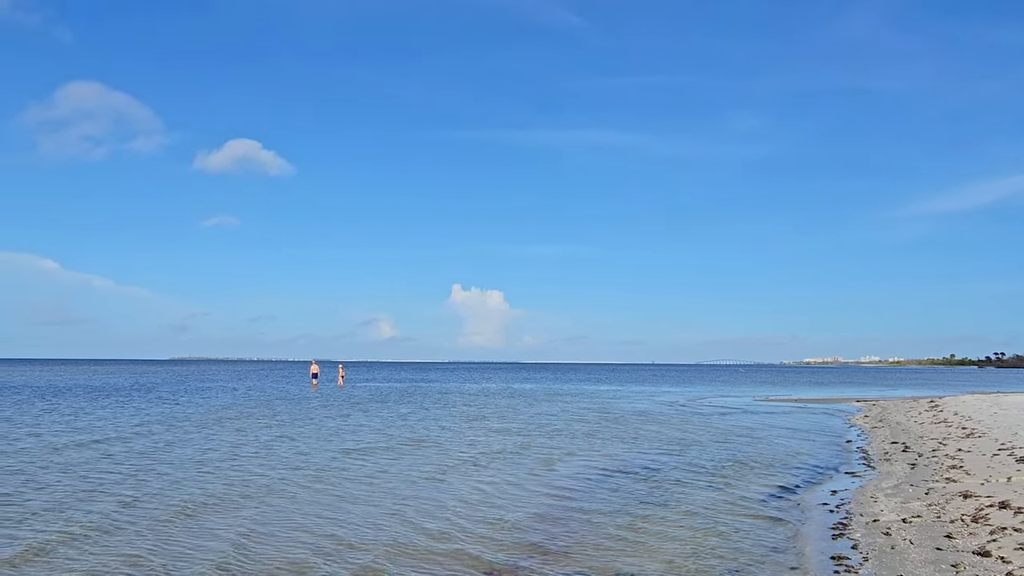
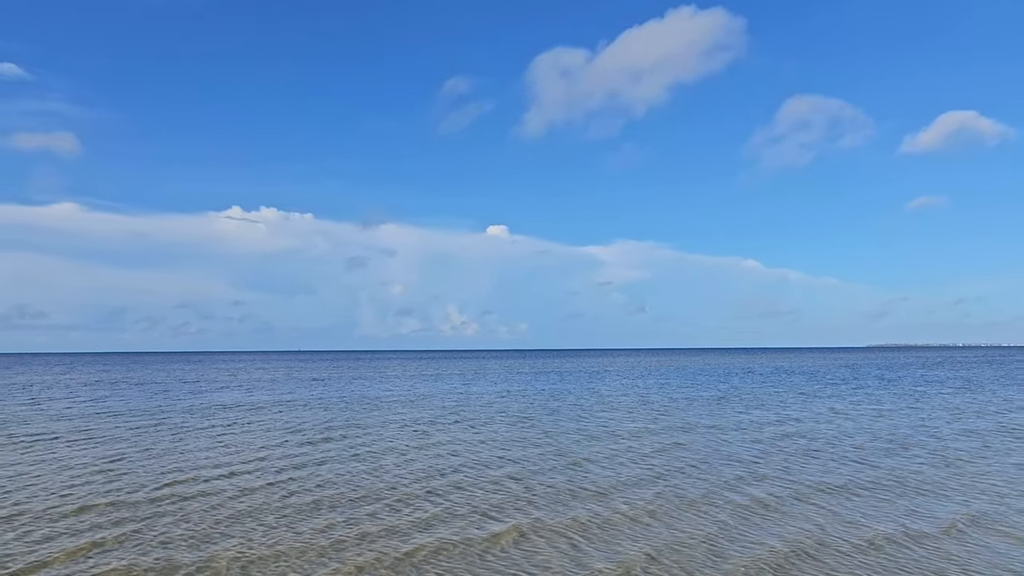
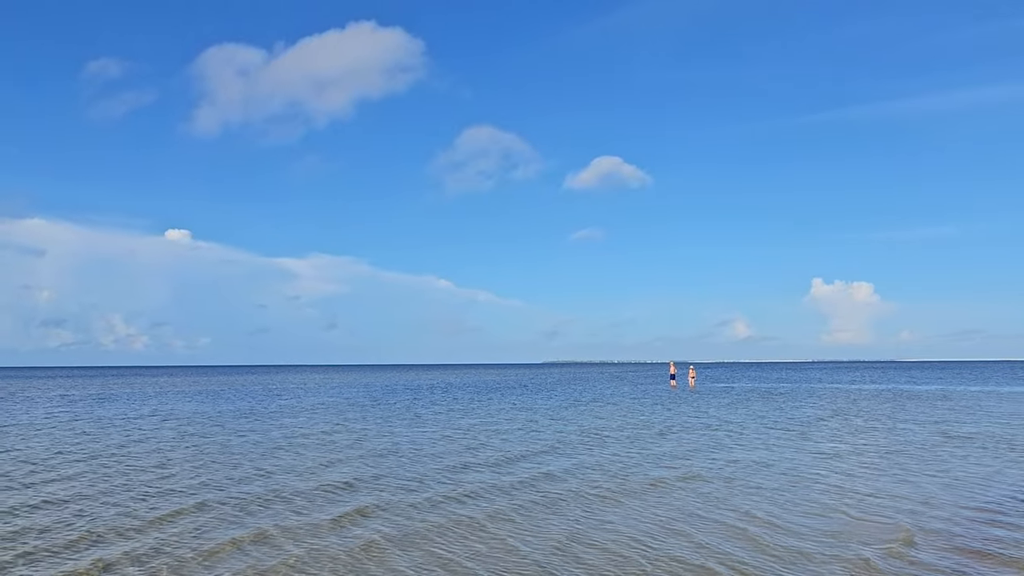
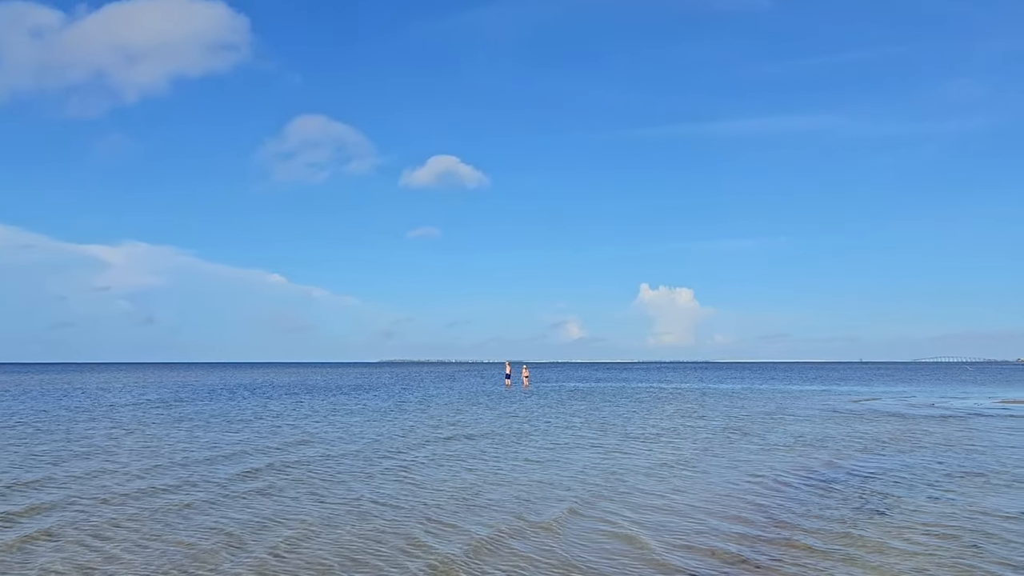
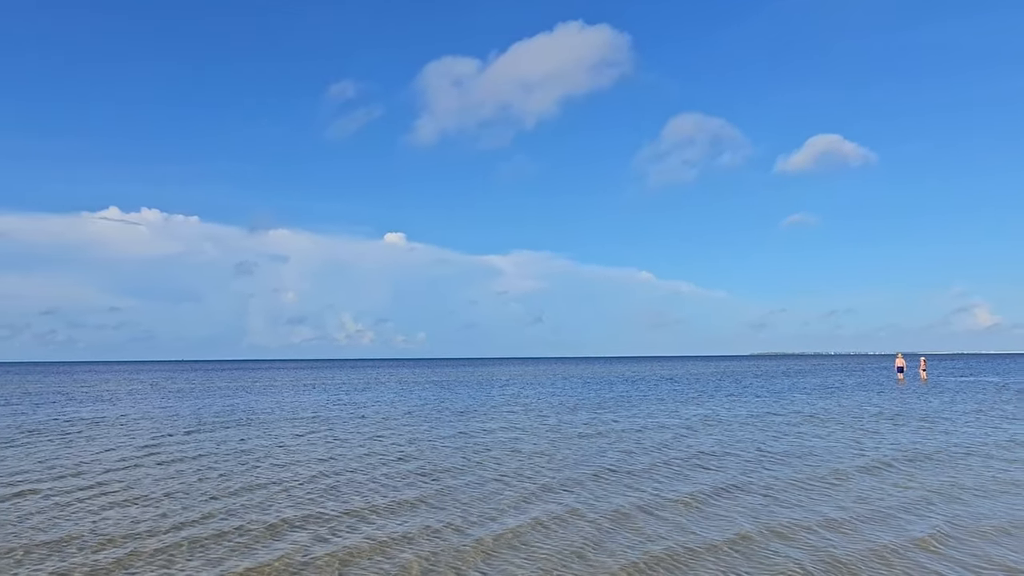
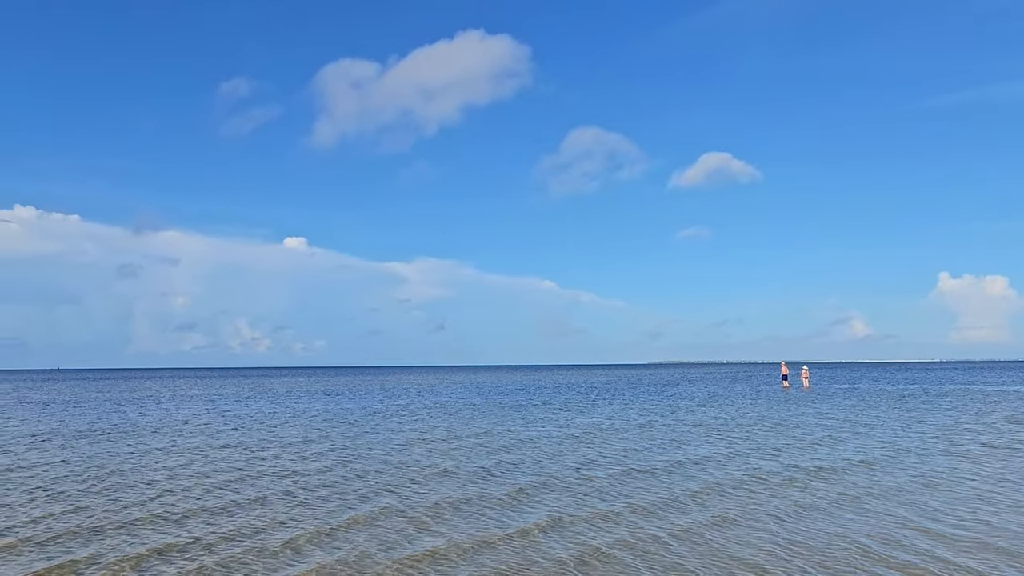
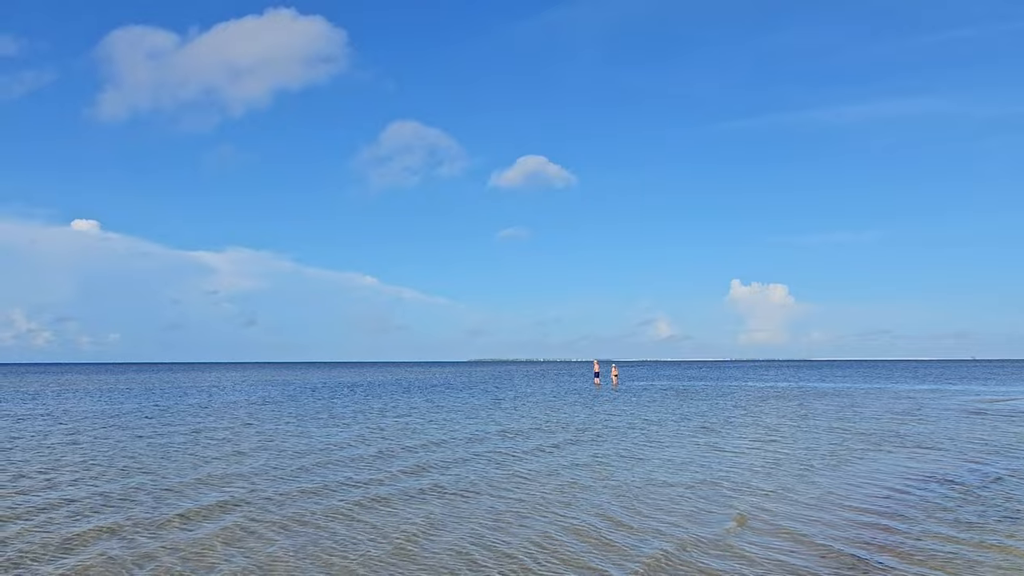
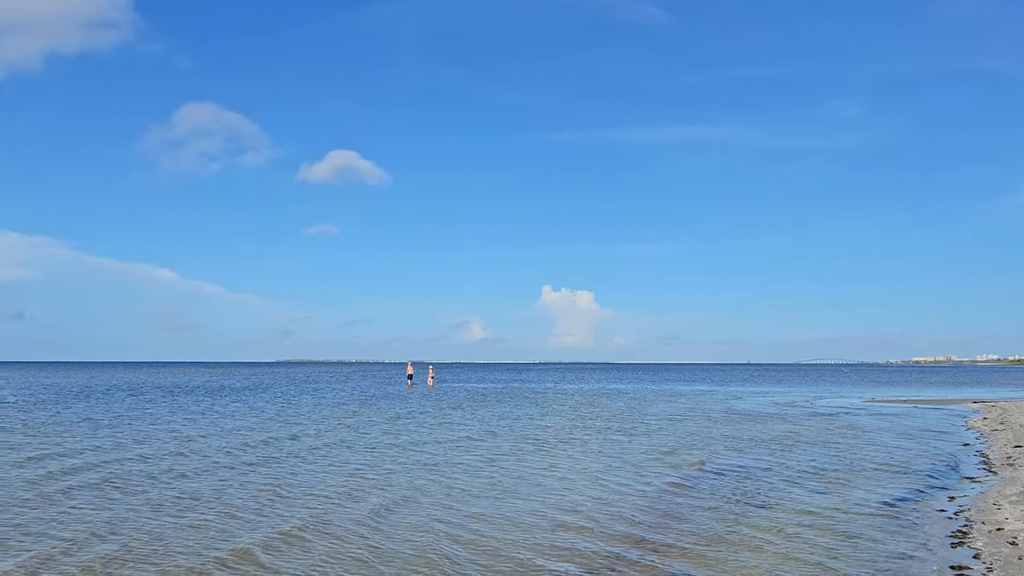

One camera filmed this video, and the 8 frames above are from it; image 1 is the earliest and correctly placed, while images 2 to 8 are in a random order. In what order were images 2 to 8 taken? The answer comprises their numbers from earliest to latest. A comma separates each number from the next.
8, 4, 7, 3, 6, 5, 2
